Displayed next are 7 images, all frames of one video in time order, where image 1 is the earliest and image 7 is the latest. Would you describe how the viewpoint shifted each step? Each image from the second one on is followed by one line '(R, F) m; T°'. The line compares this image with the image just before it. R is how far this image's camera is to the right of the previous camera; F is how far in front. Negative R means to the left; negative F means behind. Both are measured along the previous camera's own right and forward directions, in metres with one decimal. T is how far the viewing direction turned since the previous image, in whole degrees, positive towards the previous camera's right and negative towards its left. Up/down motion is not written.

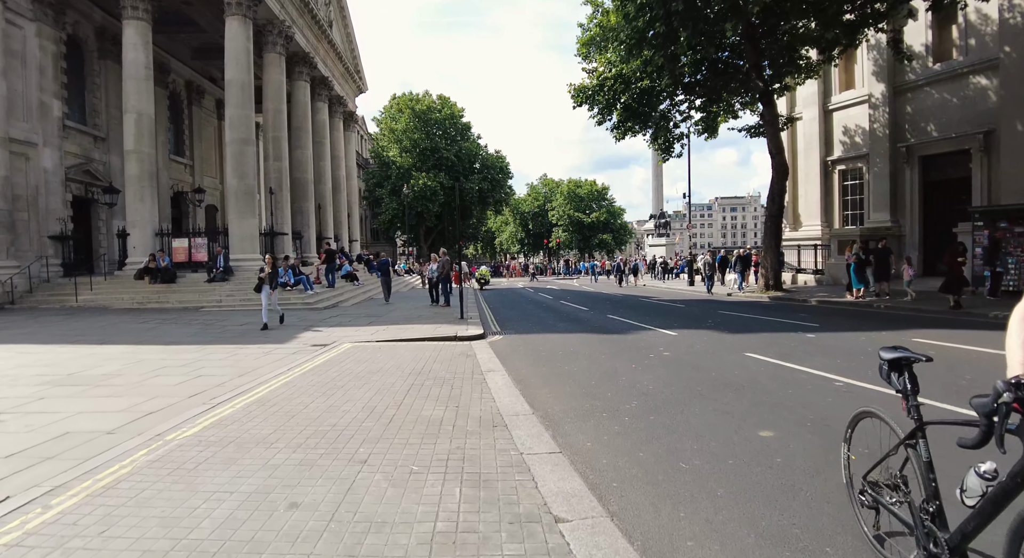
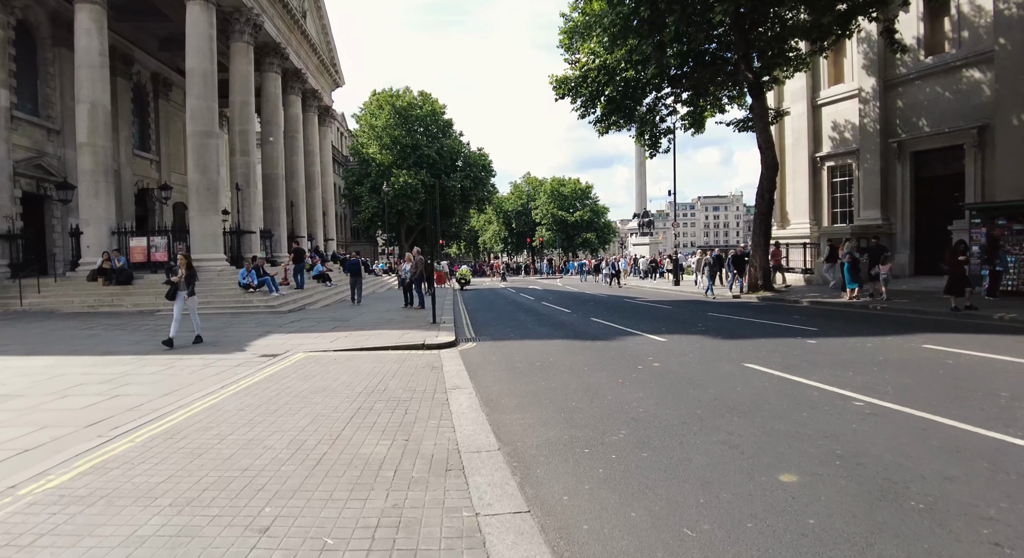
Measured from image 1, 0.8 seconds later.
(+0.2, +1.1) m; +2°
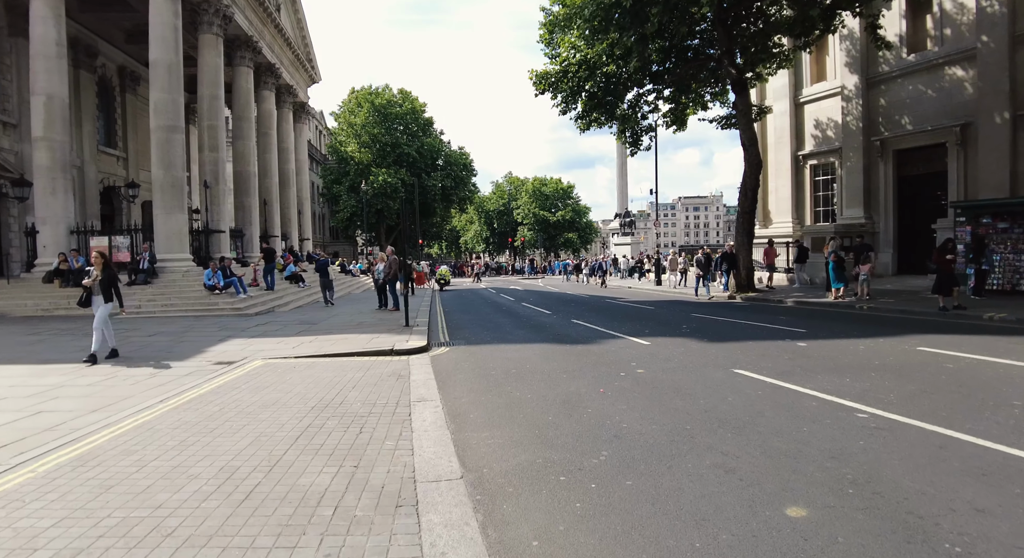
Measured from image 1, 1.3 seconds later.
(+0.1, +0.6) m; +2°
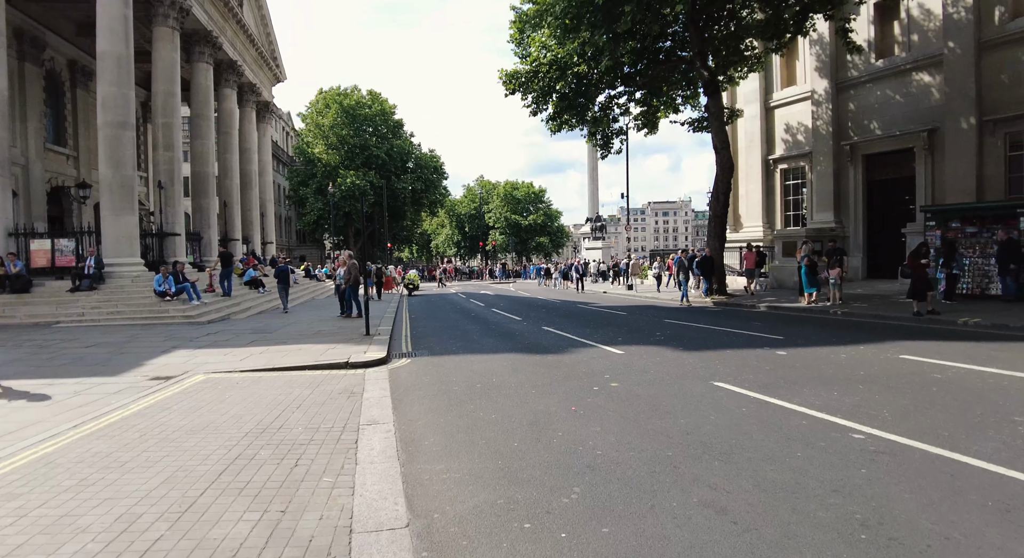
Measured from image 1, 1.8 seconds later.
(+0.1, +0.6) m; +3°
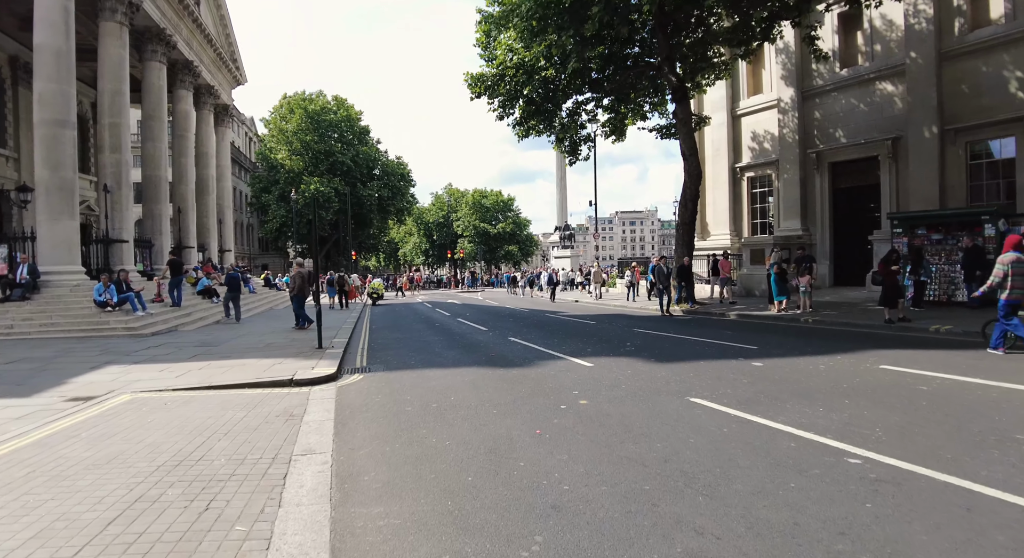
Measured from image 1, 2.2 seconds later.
(+0.1, +0.6) m; +3°
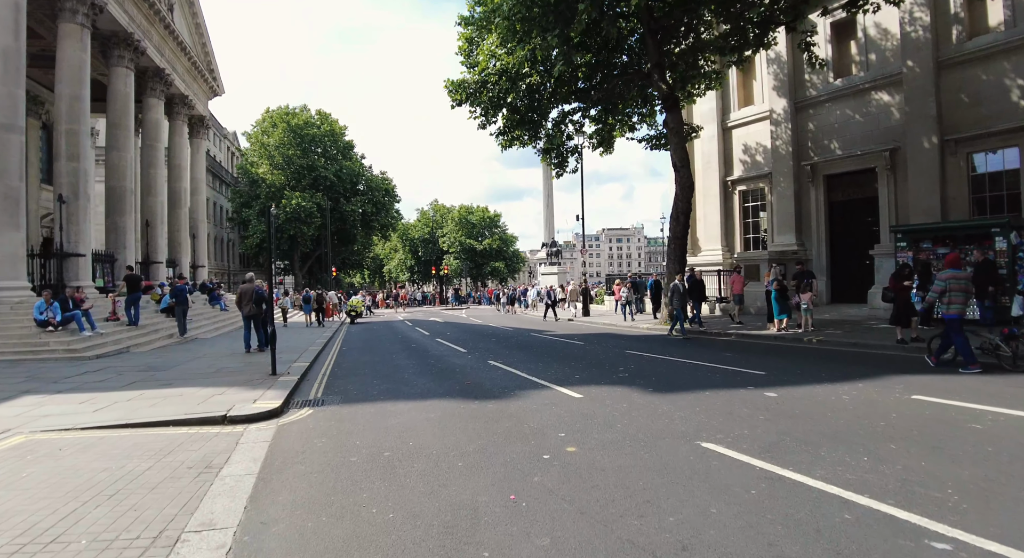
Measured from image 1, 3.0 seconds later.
(+0.1, +1.1) m; +1°
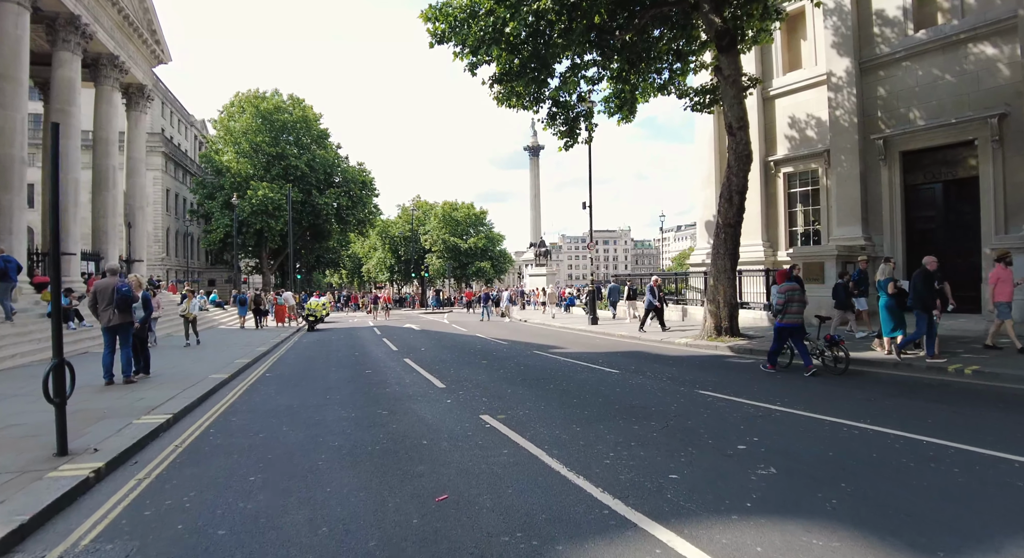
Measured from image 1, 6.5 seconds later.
(-0.3, +4.6) m; +2°
